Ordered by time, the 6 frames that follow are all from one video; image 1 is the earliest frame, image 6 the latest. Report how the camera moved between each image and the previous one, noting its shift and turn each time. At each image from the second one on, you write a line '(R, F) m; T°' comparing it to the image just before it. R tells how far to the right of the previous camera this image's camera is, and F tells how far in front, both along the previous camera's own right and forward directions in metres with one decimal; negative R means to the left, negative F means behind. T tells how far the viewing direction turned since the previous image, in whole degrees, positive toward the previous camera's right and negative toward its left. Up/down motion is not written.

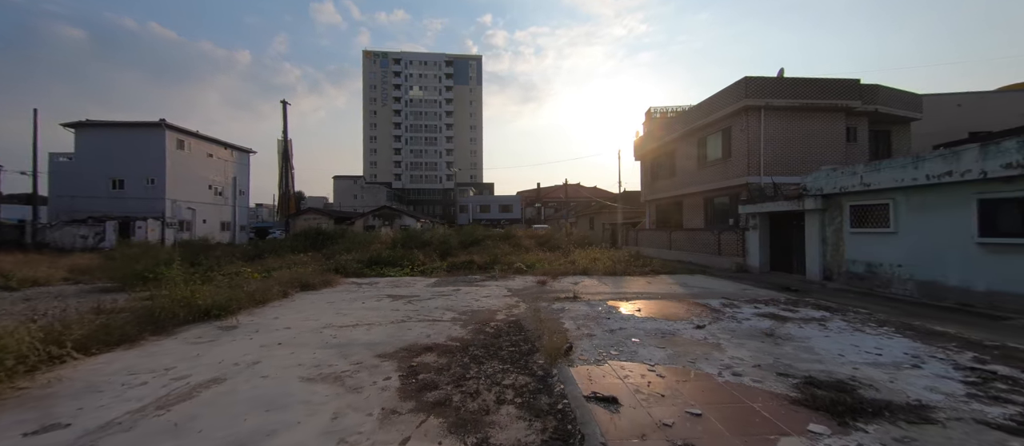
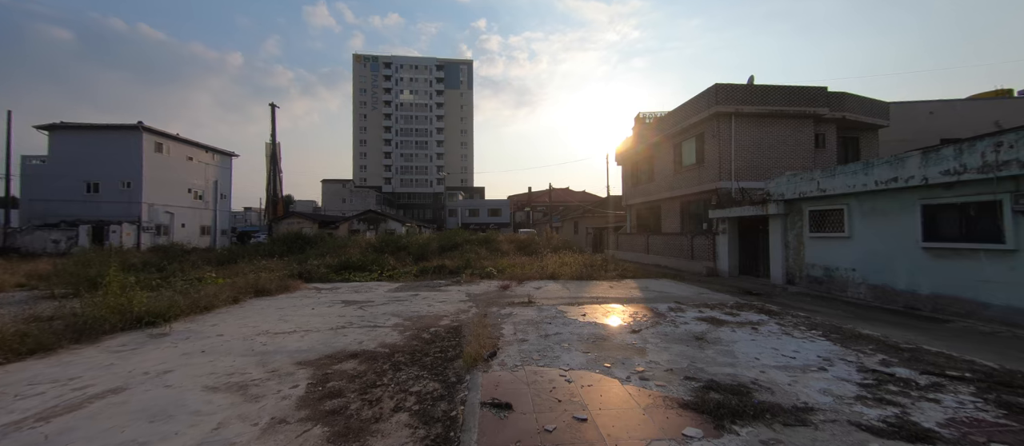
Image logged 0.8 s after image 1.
(+0.7, 0.0) m; +1°
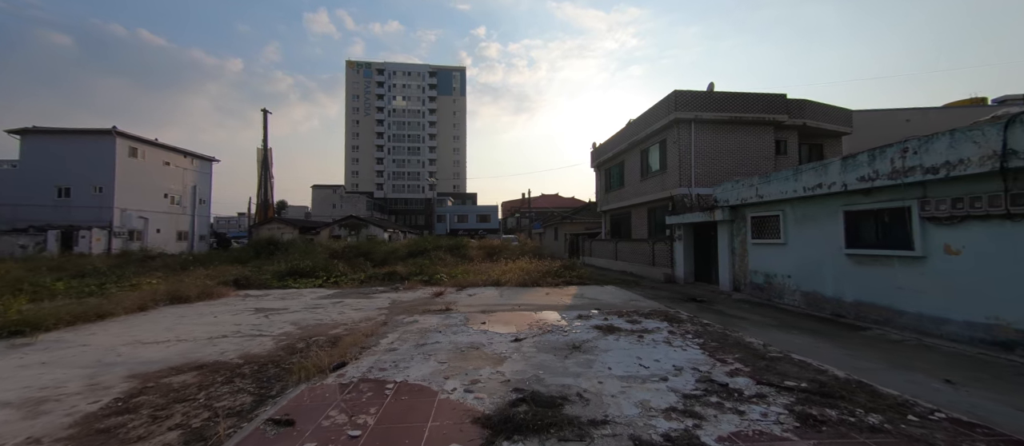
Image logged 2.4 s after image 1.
(+1.5, +0.1) m; +1°
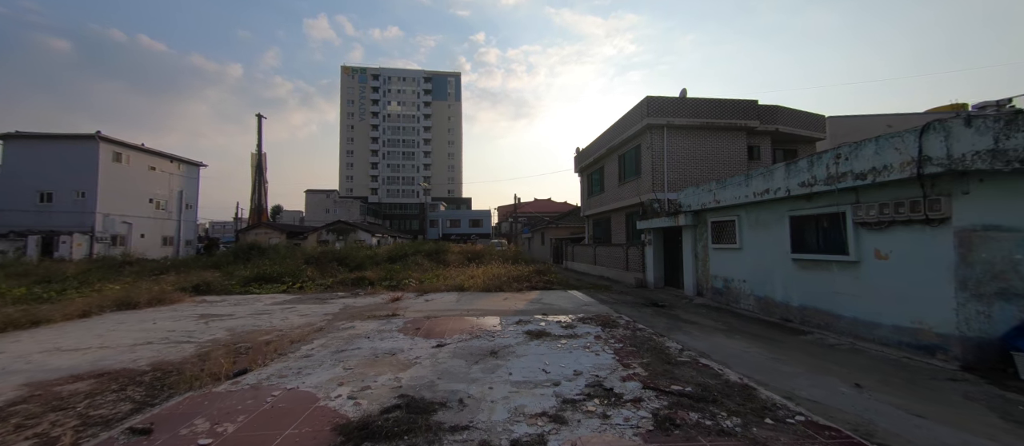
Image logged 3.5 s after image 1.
(+1.0, 0.0) m; 0°
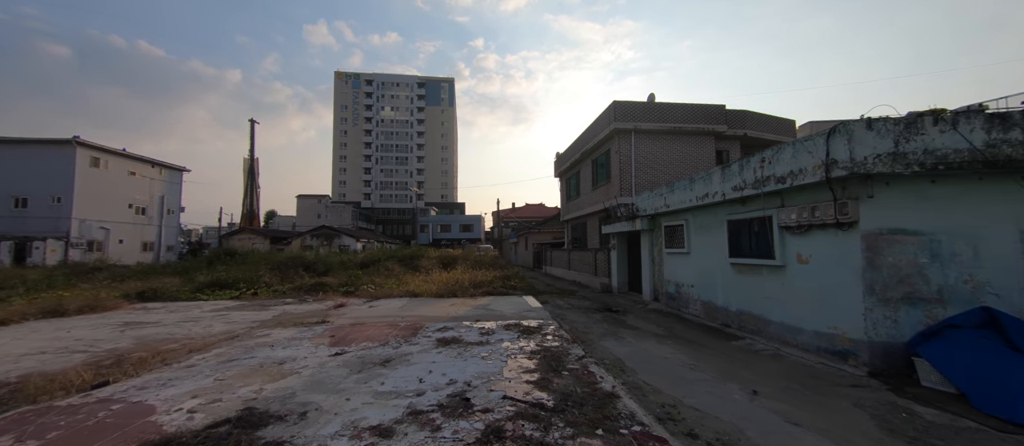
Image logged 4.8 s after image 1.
(+1.2, +0.1) m; +1°
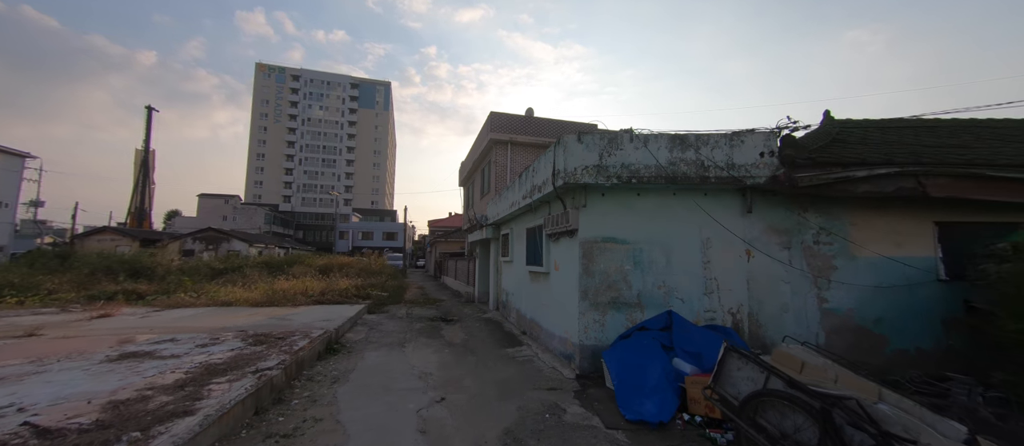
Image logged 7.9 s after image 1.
(+2.9, 0.0) m; +9°
